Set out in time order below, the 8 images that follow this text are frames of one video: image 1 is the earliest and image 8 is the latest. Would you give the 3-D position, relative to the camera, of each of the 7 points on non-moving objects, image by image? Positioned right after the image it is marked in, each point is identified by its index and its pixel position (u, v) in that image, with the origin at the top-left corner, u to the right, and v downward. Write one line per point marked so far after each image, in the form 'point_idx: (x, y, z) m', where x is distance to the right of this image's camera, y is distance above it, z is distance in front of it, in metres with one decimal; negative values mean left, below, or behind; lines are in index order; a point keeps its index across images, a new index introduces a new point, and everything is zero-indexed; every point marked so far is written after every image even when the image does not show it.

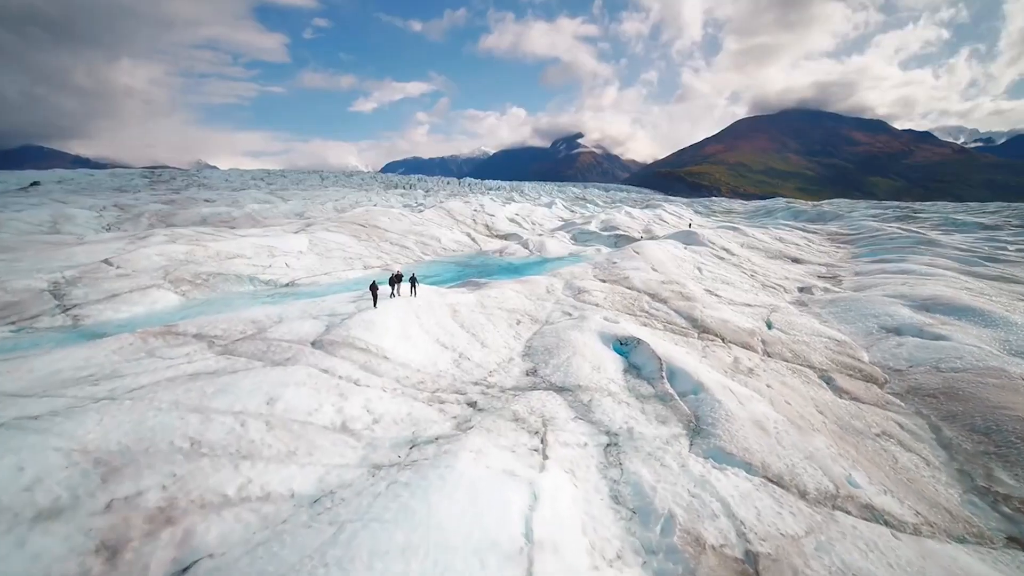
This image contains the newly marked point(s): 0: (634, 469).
0: (+1.6, -2.4, +10.4) m
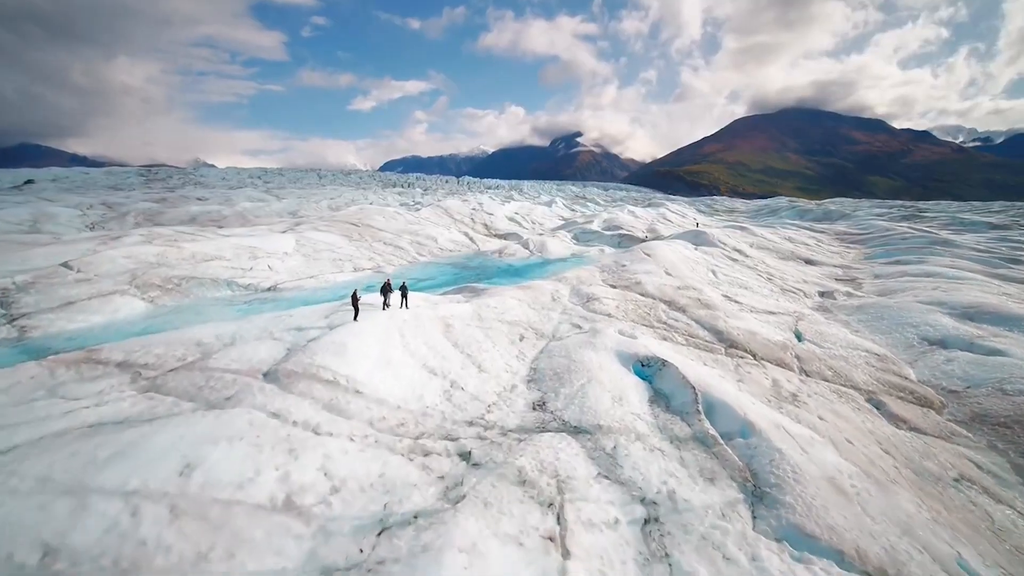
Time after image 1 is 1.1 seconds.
0: (+1.7, -2.6, +7.6) m
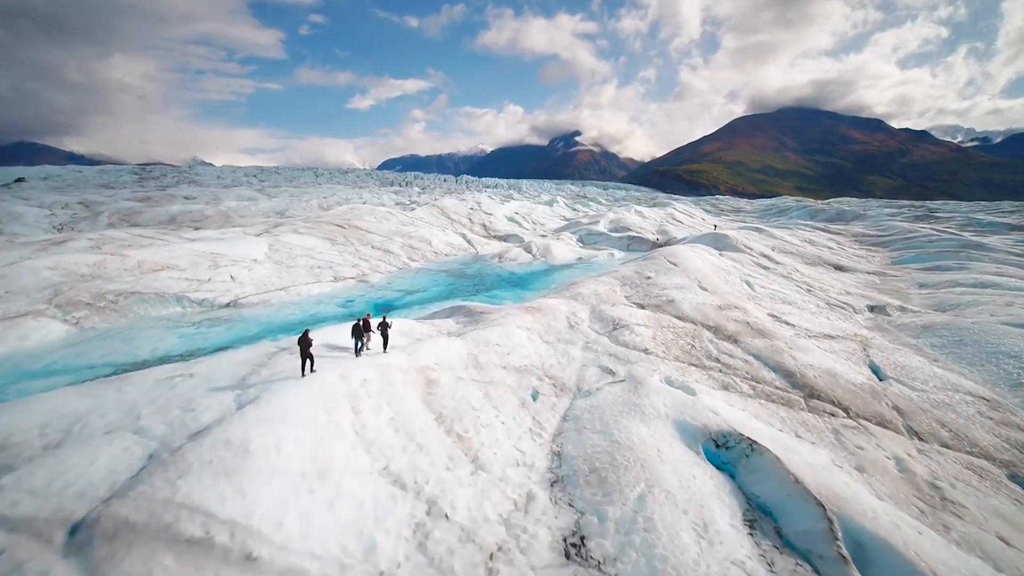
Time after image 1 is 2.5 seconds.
0: (+1.8, -3.3, +2.3) m
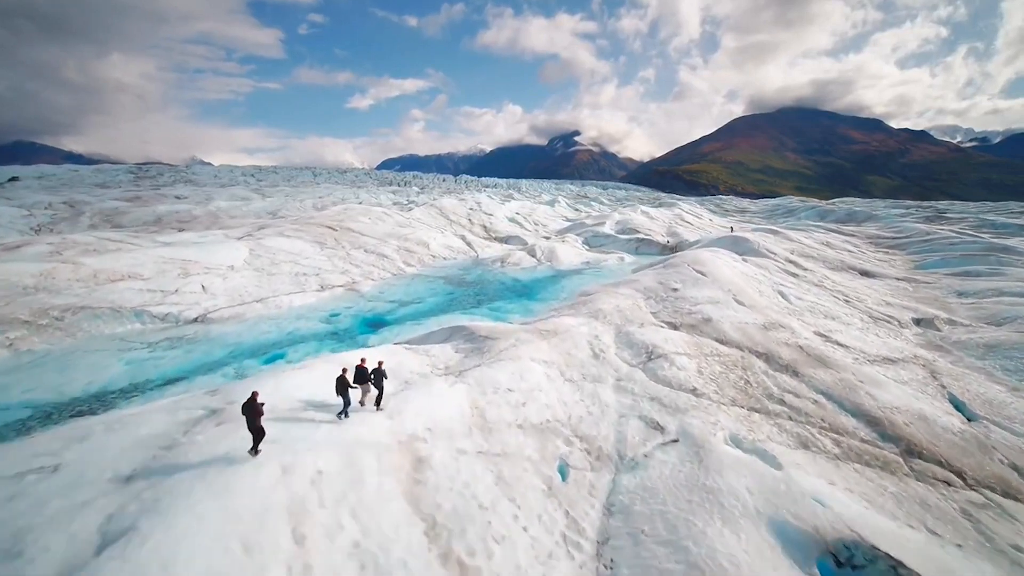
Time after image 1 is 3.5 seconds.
0: (+2.1, -3.7, -1.2) m
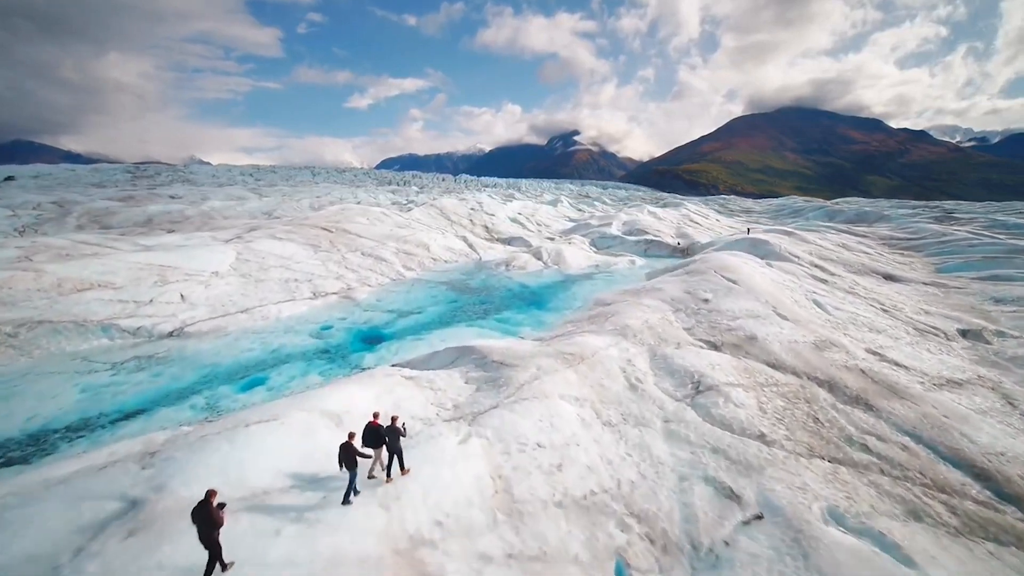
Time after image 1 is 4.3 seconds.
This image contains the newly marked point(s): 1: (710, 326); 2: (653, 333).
0: (+2.5, -4.0, -3.8) m
1: (+4.7, -0.9, +19.0) m
2: (+3.1, -1.0, +17.7) m
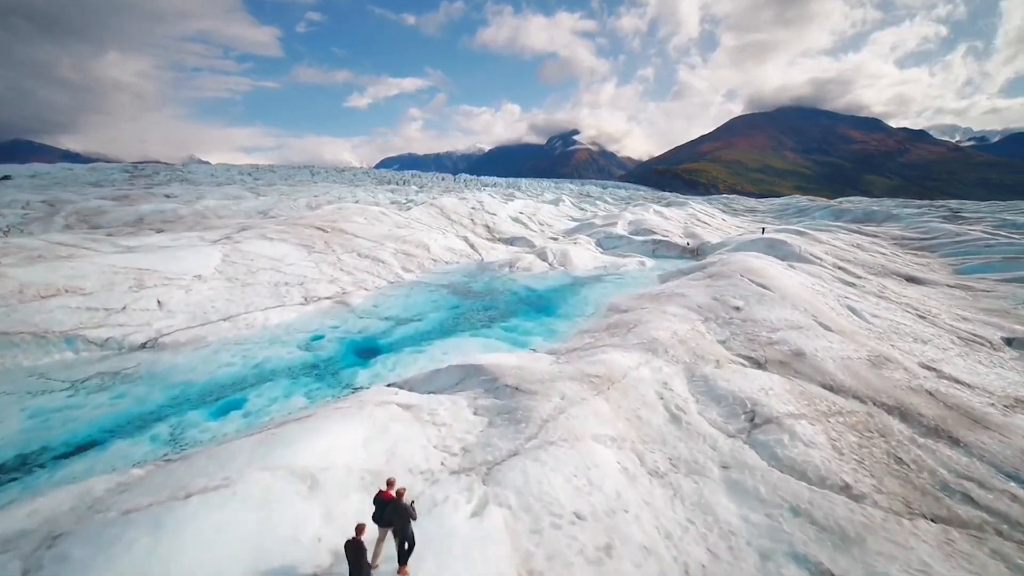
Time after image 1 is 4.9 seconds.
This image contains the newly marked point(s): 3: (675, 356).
0: (+2.7, -4.2, -6.0) m
1: (+5.0, -1.1, +16.8) m
2: (+3.4, -1.2, +15.5) m
3: (+3.0, -1.3, +14.6) m
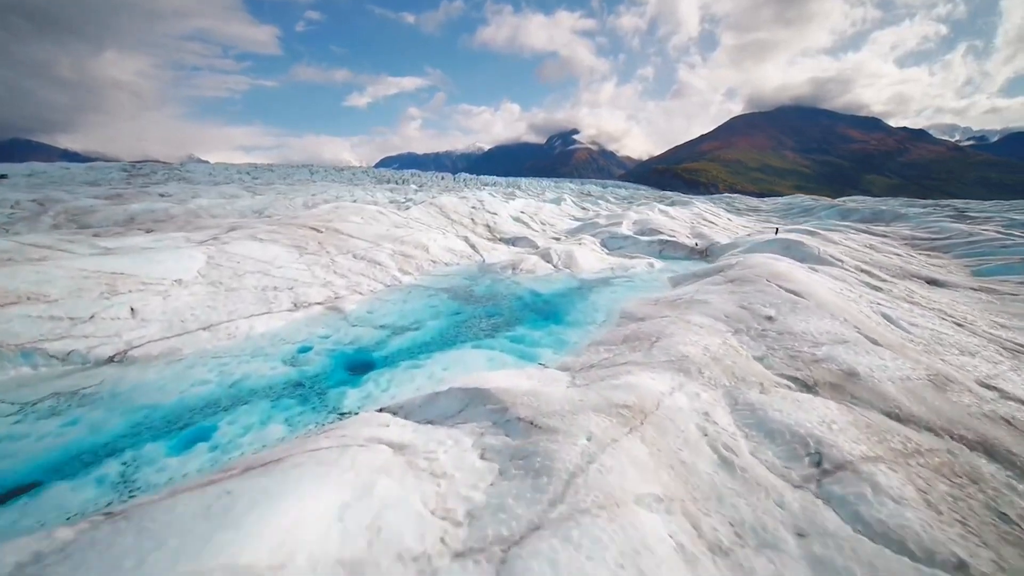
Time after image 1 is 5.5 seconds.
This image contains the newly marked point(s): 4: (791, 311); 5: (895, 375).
0: (+2.9, -4.4, -8.0) m
1: (+5.2, -1.2, +14.8) m
2: (+3.6, -1.4, +13.5) m
3: (+3.2, -1.5, +12.6) m
4: (+6.5, -0.5, +18.6) m
5: (+6.6, -1.5, +13.7) m
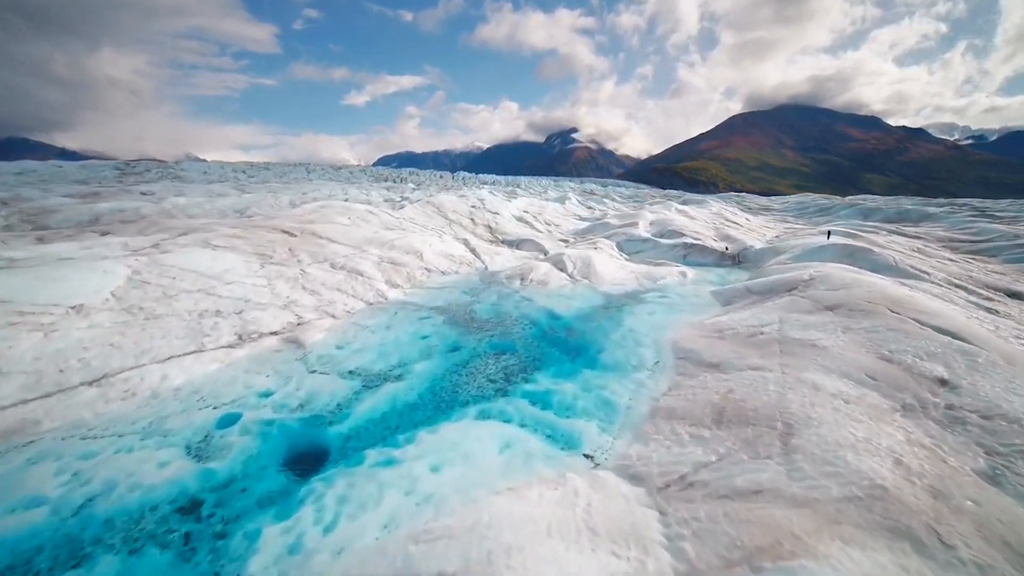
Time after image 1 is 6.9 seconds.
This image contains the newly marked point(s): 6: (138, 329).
0: (+3.4, -5.1, -14.6) m
1: (+5.6, -1.9, +8.2) m
2: (+4.0, -2.1, +6.9) m
3: (+3.6, -2.2, +6.1) m
4: (+6.9, -1.2, +12.0) m
5: (+7.0, -2.2, +7.1) m
6: (-8.8, -1.0, +18.7) m
